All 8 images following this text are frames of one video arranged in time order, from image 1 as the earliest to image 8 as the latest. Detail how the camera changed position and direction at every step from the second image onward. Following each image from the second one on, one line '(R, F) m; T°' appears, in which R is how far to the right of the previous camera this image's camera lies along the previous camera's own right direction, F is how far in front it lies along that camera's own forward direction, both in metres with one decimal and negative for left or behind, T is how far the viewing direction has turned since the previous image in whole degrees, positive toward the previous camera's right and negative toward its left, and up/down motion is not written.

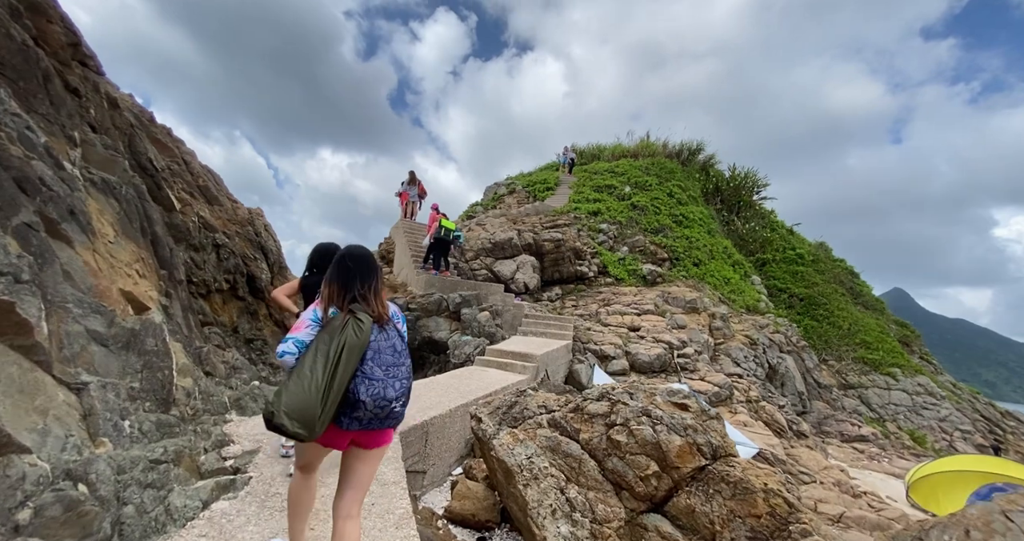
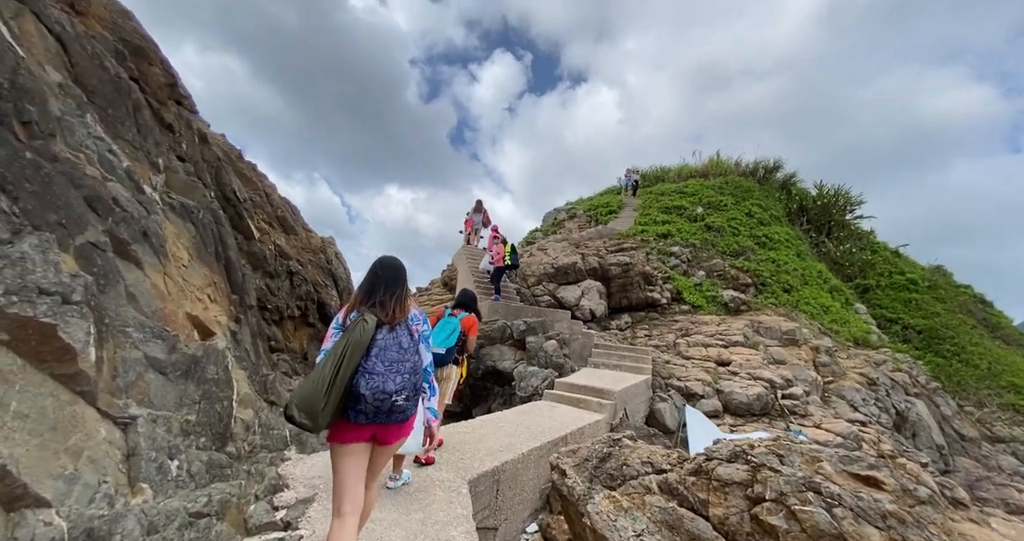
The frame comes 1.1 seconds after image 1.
(-0.3, +0.6) m; -8°
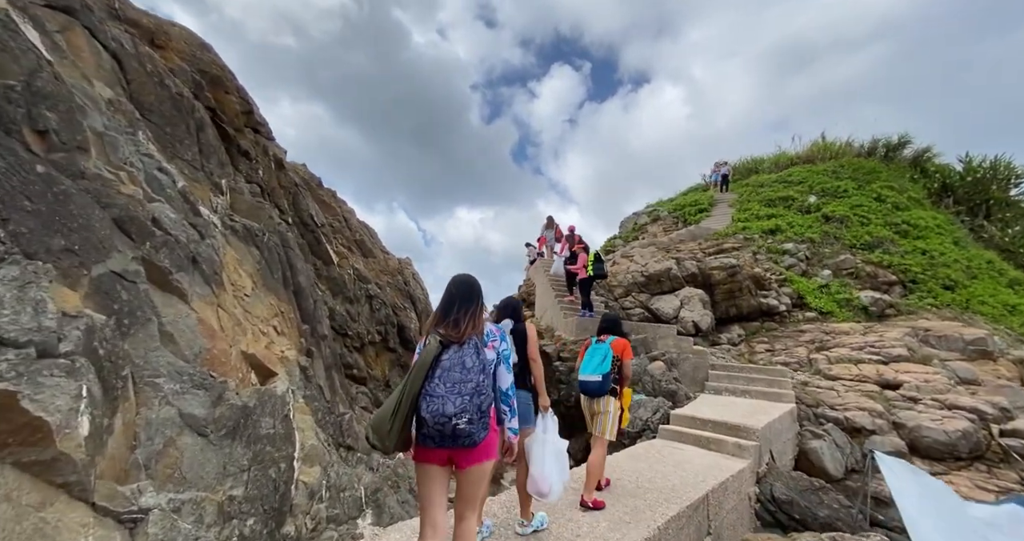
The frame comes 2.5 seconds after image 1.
(-0.4, +1.0) m; -11°
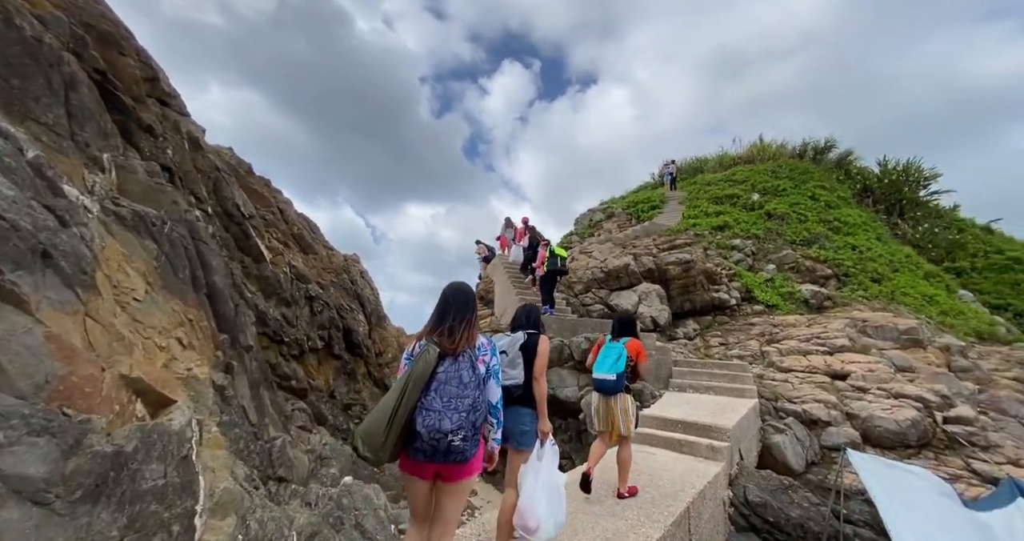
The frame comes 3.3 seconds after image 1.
(-0.1, +0.5) m; +7°
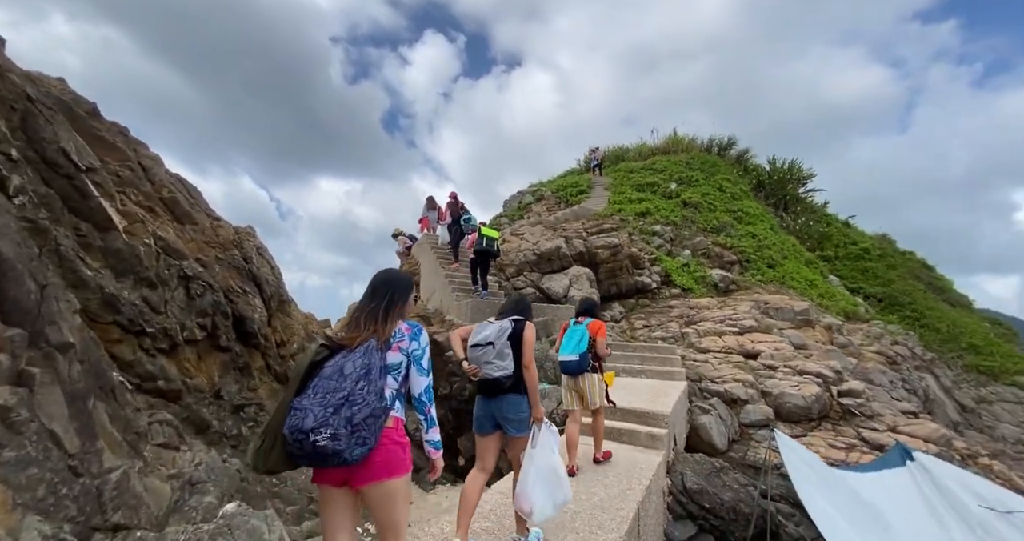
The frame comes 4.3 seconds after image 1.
(-0.1, +0.7) m; +11°
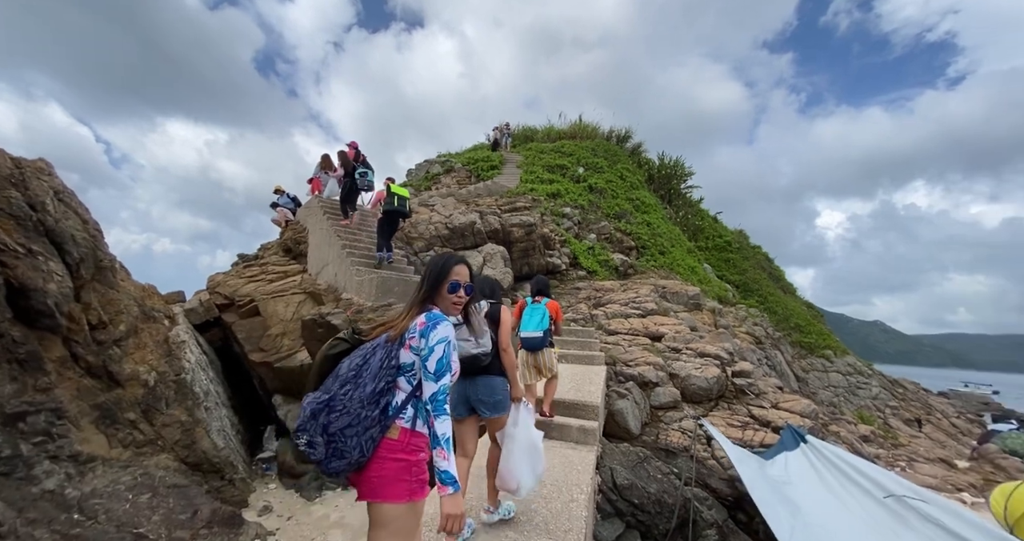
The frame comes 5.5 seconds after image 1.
(-0.2, +0.9) m; +15°
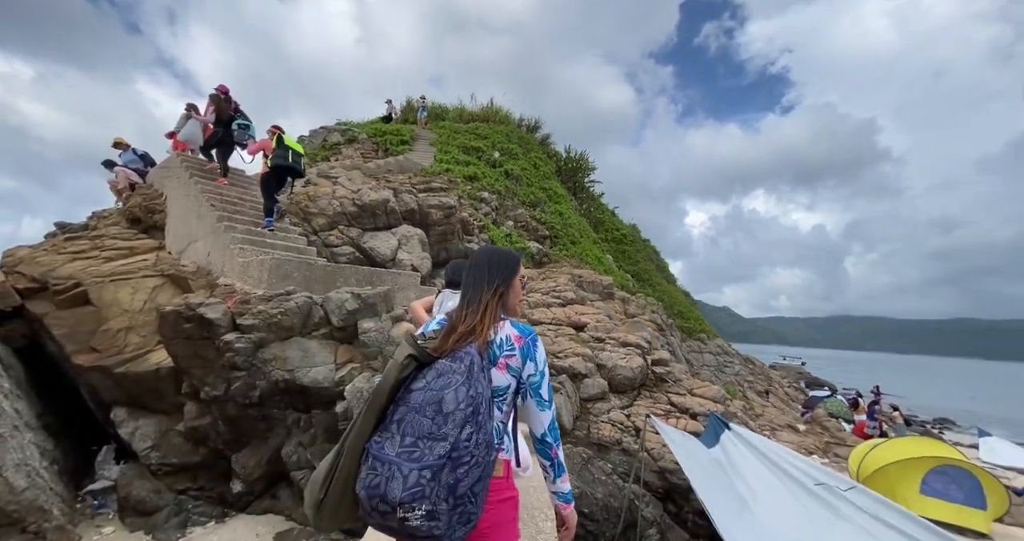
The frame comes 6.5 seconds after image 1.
(-0.4, +0.7) m; +14°
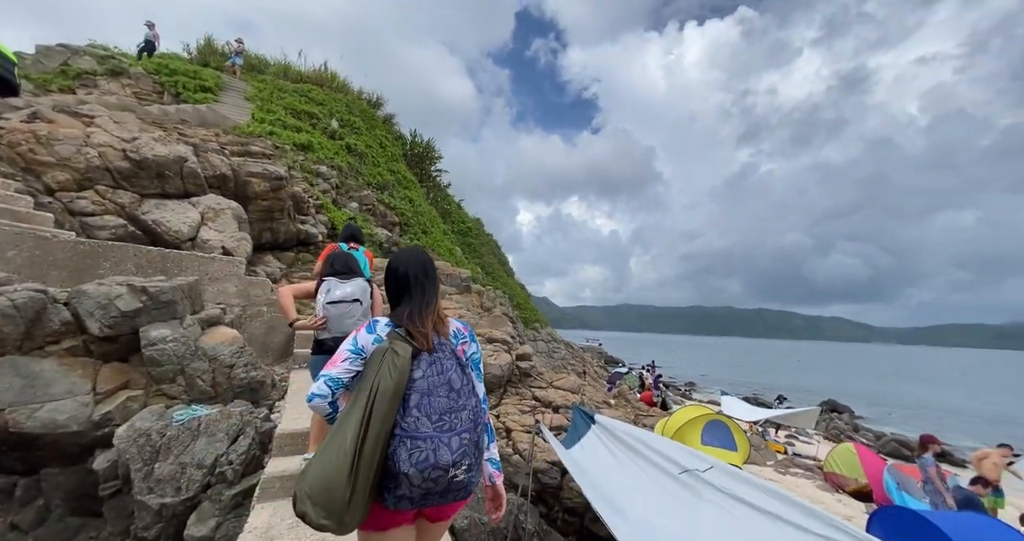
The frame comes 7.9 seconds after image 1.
(-0.4, +0.6) m; +24°
